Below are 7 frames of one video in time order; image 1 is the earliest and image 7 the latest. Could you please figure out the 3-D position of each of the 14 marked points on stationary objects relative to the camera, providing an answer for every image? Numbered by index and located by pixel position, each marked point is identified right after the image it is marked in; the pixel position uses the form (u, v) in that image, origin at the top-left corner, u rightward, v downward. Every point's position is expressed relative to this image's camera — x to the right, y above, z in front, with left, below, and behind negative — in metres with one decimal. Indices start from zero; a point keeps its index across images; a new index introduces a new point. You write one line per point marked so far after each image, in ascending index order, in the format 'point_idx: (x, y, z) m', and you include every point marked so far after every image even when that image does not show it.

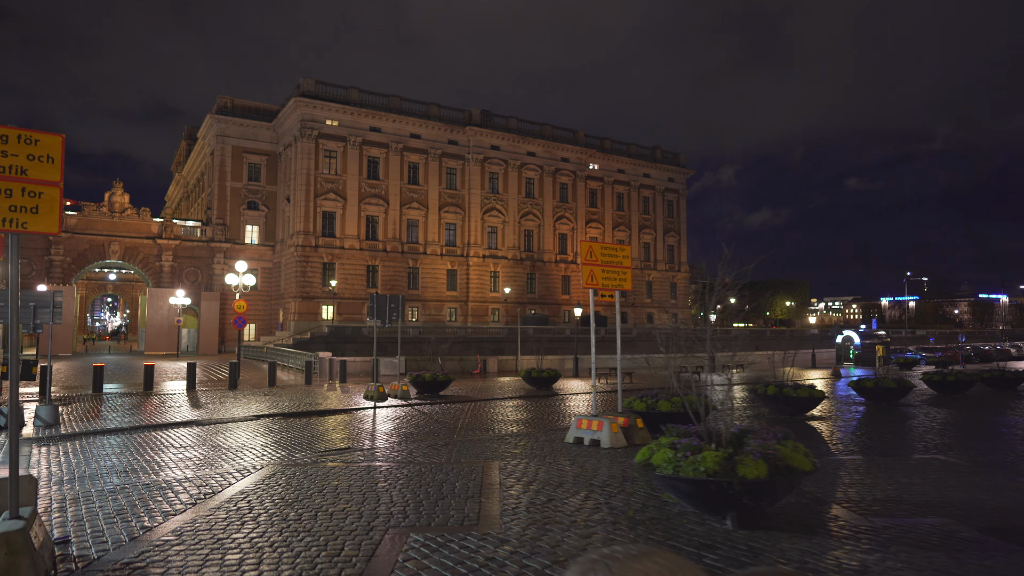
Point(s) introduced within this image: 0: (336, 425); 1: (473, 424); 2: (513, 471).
0: (-3.2, -2.6, +13.1) m
1: (-0.9, -2.6, +13.2) m
2: (0.0, -2.0, +7.7) m
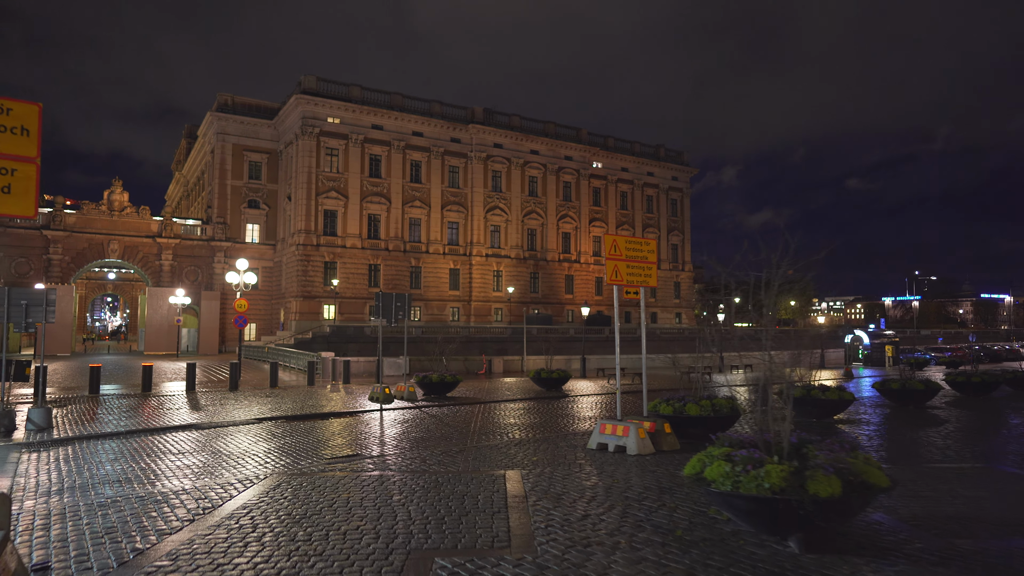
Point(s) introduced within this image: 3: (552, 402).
0: (-3.0, -2.5, +12.5) m
1: (-0.6, -2.5, +12.6) m
2: (+0.2, -2.0, +7.1) m
3: (+0.7, -3.2, +19.3) m
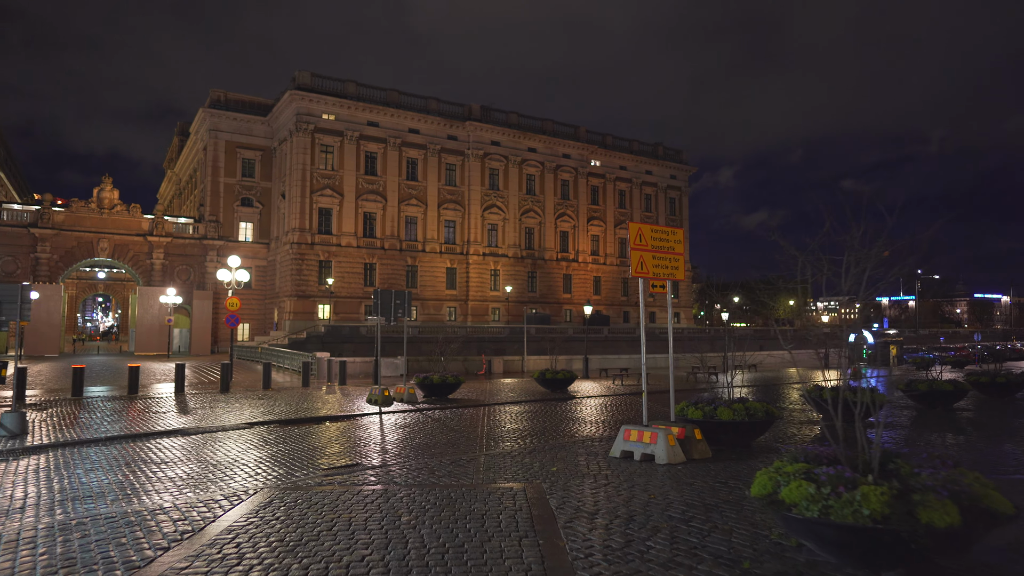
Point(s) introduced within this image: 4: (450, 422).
0: (-2.8, -2.5, +11.7) m
1: (-0.5, -2.5, +11.8) m
2: (+0.4, -1.9, +6.3) m
3: (+0.9, -3.1, +18.5) m
4: (-1.2, -2.6, +13.4) m
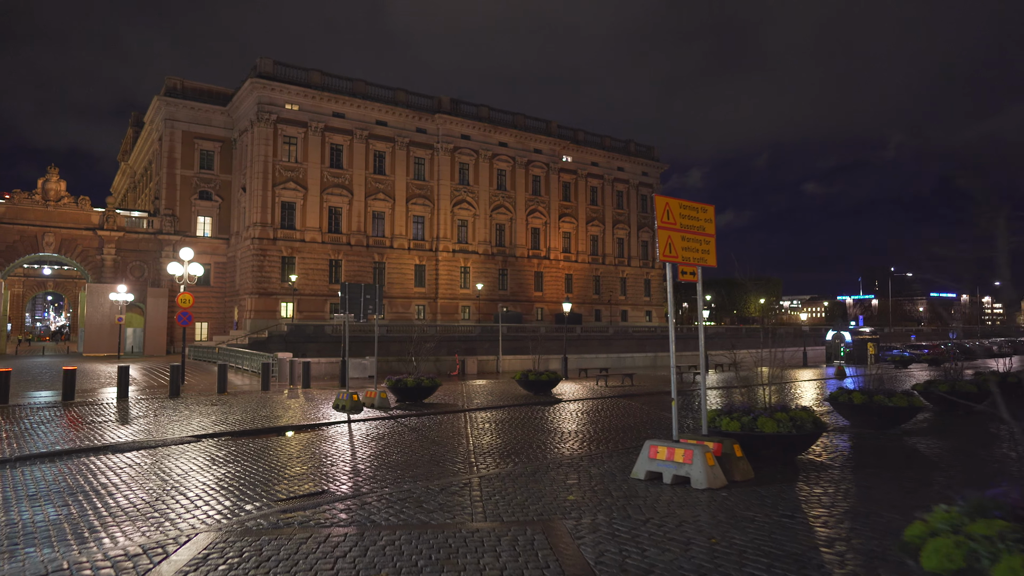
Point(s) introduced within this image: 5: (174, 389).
0: (-2.9, -2.3, +10.1) m
1: (-0.6, -2.3, +10.2) m
2: (+0.6, -1.8, +4.9) m
3: (+0.4, -2.9, +17.1) m
4: (-1.5, -2.5, +11.9) m
5: (-9.1, -2.7, +18.8) m
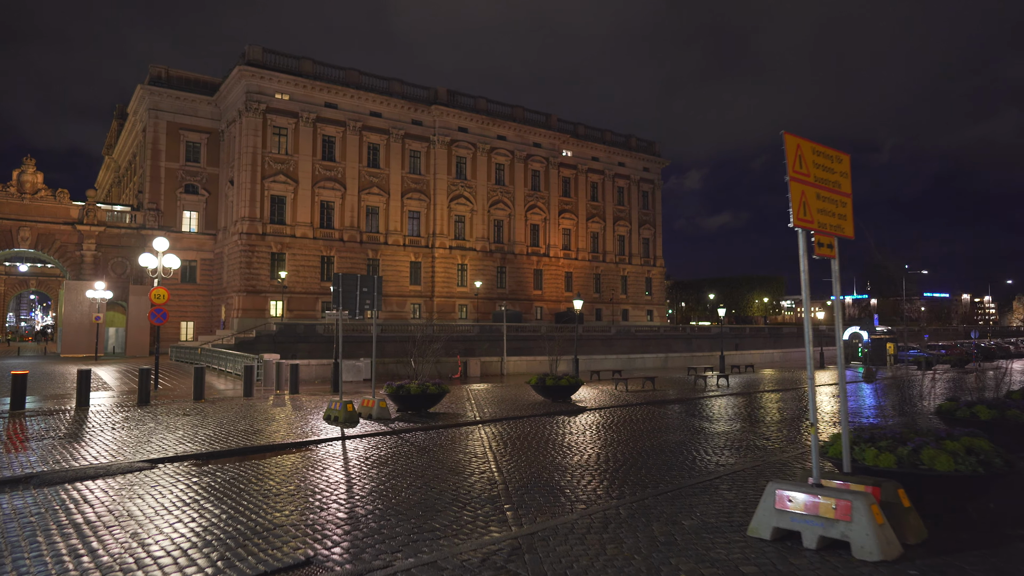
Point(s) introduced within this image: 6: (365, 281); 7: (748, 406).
0: (-2.5, -2.2, +7.9) m
1: (-0.2, -2.2, +8.1) m
2: (+1.1, -1.6, +2.7) m
3: (+0.8, -2.8, +15.0) m
4: (-1.0, -2.3, +9.7) m
5: (-8.7, -2.5, +16.6) m
6: (-3.8, +0.1, +18.1) m
7: (+6.5, -3.3, +19.4) m
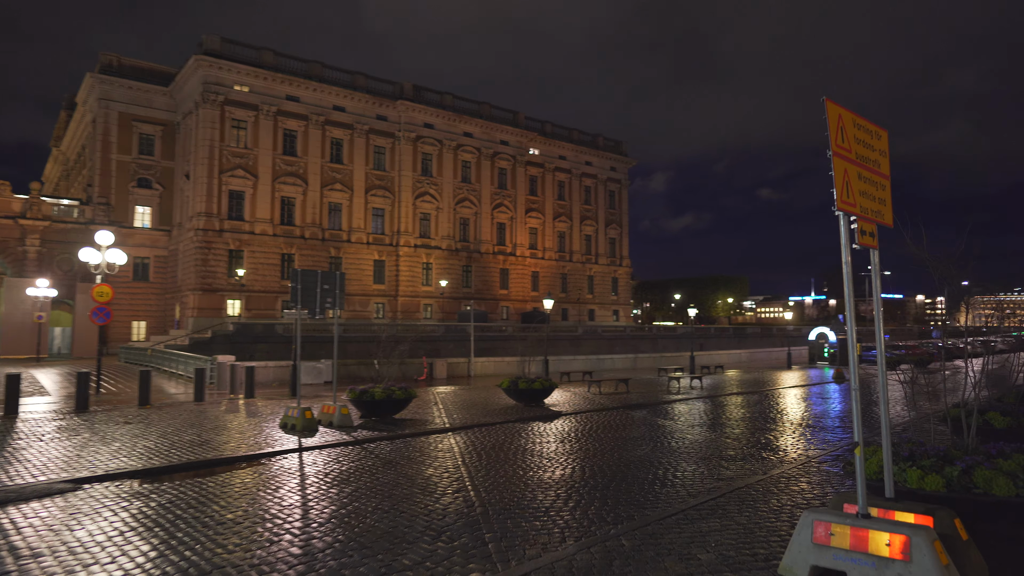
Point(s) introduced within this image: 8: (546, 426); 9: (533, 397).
0: (-2.7, -2.1, +6.9) m
1: (-0.4, -2.1, +7.3) m
2: (+1.1, -1.6, +1.9) m
3: (+0.2, -2.7, +14.1) m
4: (-1.3, -2.3, +8.8) m
5: (-9.4, -2.5, +15.3) m
6: (-4.5, +0.2, +17.0) m
7: (+5.7, -3.3, +18.8) m
8: (+0.7, -2.8, +14.1) m
9: (+0.5, -2.6, +16.7) m
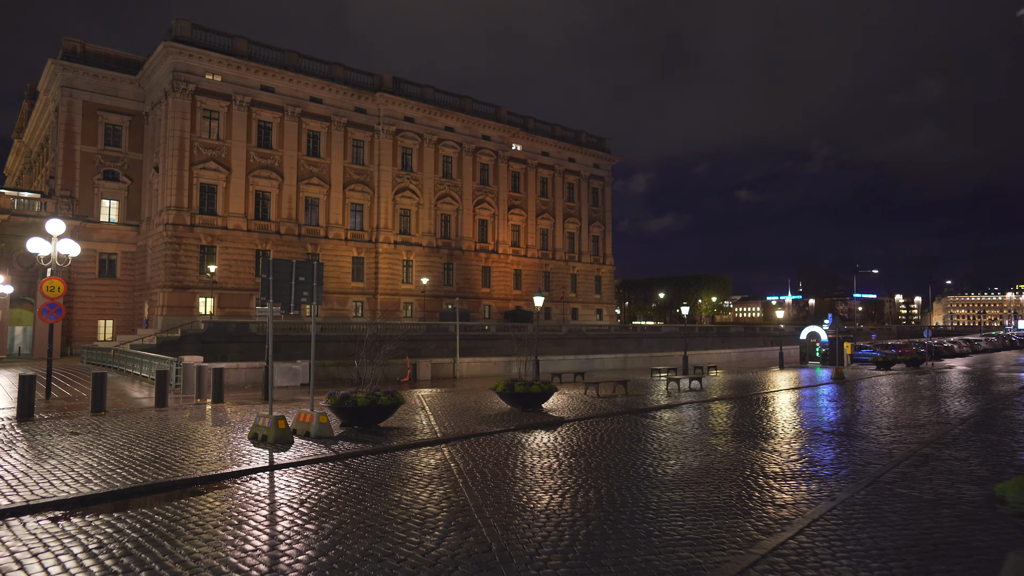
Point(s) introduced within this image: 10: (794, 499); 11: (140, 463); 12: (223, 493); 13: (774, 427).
0: (-2.5, -2.0, +5.5) m
1: (-0.2, -2.0, +5.9) m
2: (+1.4, -1.5, +0.6) m
3: (+0.1, -2.6, +12.8) m
4: (-1.2, -2.1, +7.4) m
5: (-9.5, -2.3, +13.6) m
6: (-4.7, +0.3, +15.5) m
7: (+5.5, -3.2, +17.6) m
8: (+0.7, -2.6, +12.8) m
9: (+0.4, -2.5, +15.4) m
10: (+3.0, -2.2, +7.5) m
11: (-4.9, -2.3, +9.2) m
12: (-3.3, -2.2, +7.9) m
13: (+5.7, -3.0, +15.0) m
